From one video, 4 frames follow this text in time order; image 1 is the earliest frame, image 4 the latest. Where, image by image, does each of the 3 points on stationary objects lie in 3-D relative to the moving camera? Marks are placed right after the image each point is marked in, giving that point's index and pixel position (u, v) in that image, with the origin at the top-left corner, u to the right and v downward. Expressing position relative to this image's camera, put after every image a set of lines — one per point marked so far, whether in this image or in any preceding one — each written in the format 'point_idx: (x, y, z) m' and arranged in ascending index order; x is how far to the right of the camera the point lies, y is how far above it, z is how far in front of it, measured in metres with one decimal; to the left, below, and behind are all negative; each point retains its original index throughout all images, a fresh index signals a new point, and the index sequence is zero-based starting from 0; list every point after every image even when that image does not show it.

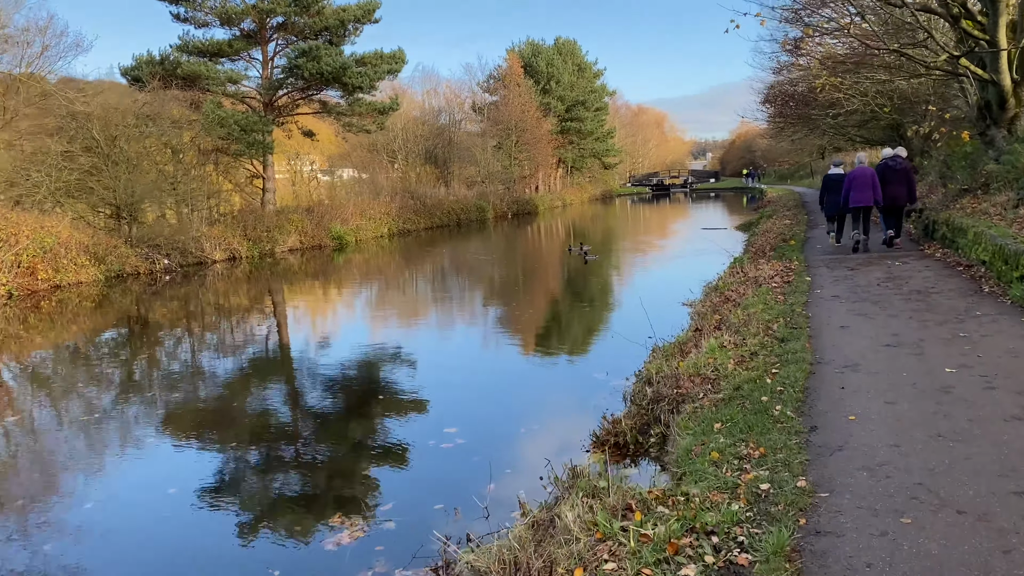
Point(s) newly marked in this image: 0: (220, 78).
0: (-7.9, +5.7, +17.4) m
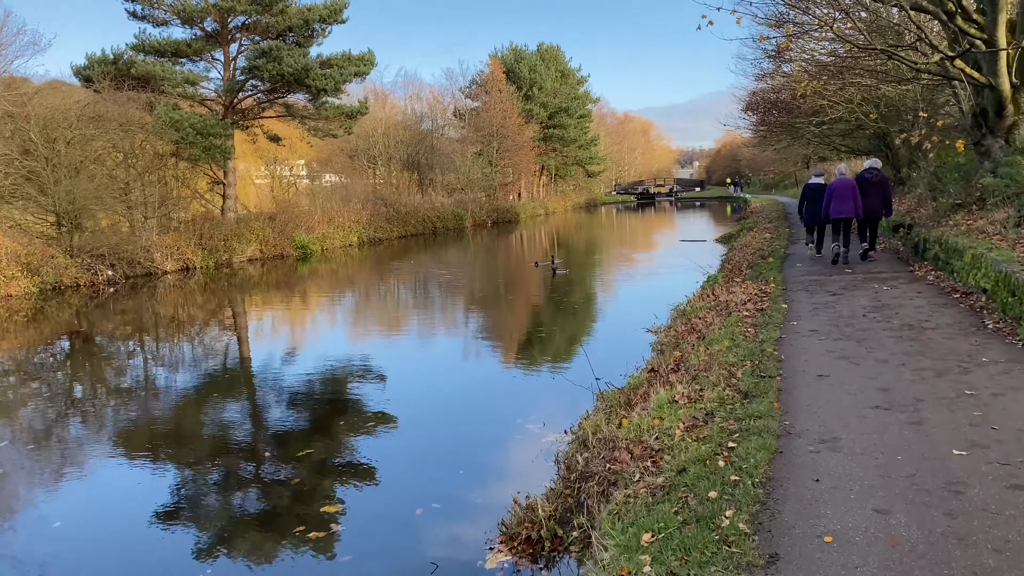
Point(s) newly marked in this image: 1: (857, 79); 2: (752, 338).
0: (-8.7, +5.4, +16.5) m
1: (+6.7, +4.1, +12.4) m
2: (+1.8, -0.4, +4.9) m
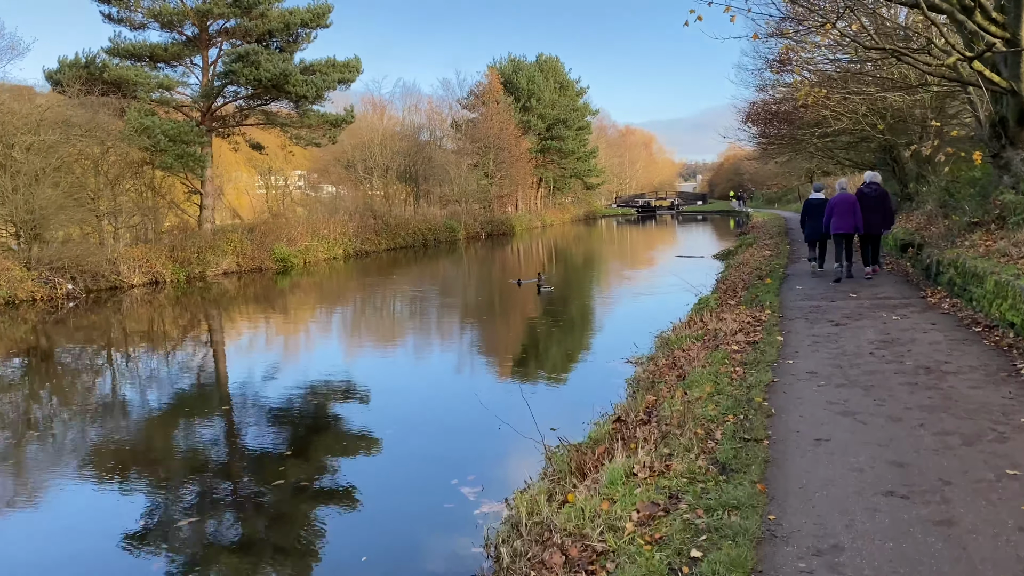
0: (-9.0, +5.1, +15.8) m
1: (+6.3, +3.7, +11.6) m
2: (+1.4, -0.6, +4.1) m
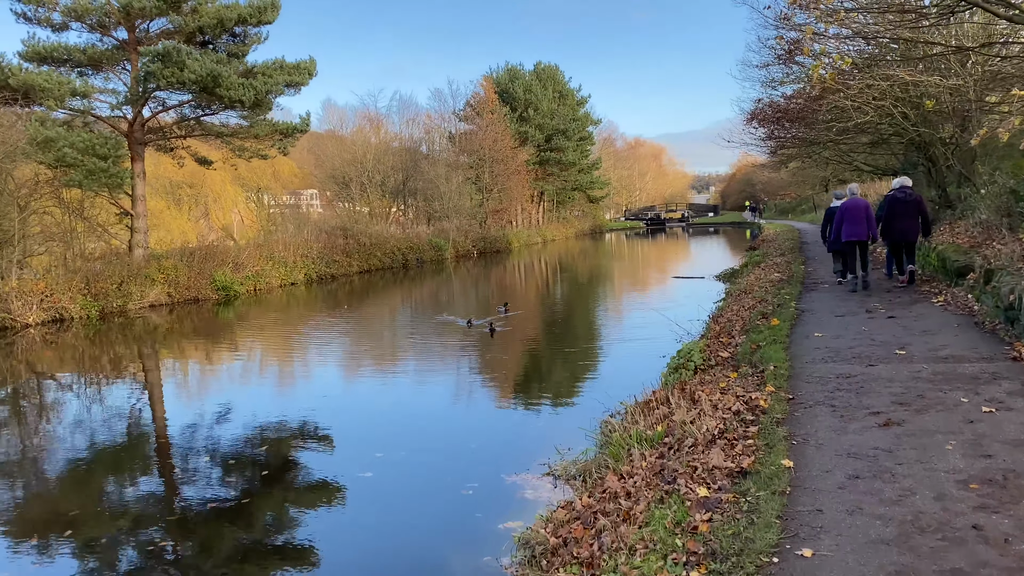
0: (-9.7, +4.3, +13.9) m
1: (+5.5, +3.2, +9.2) m
2: (+0.5, -1.0, +1.8) m
